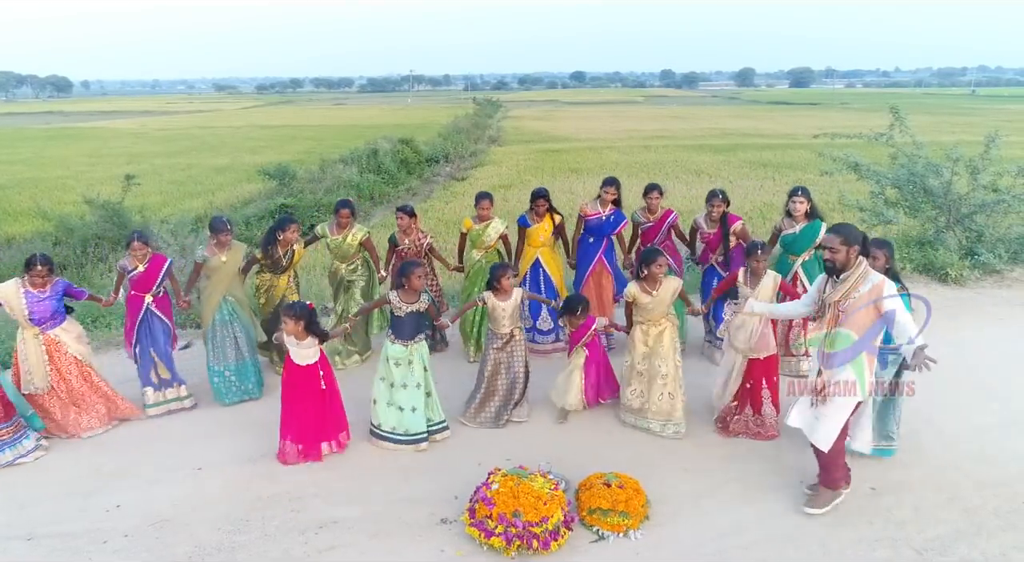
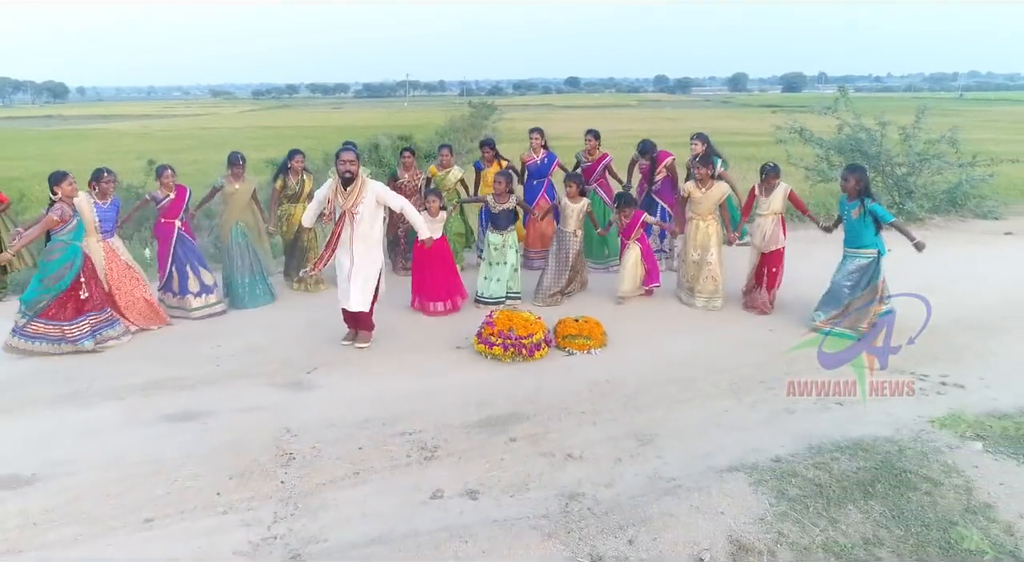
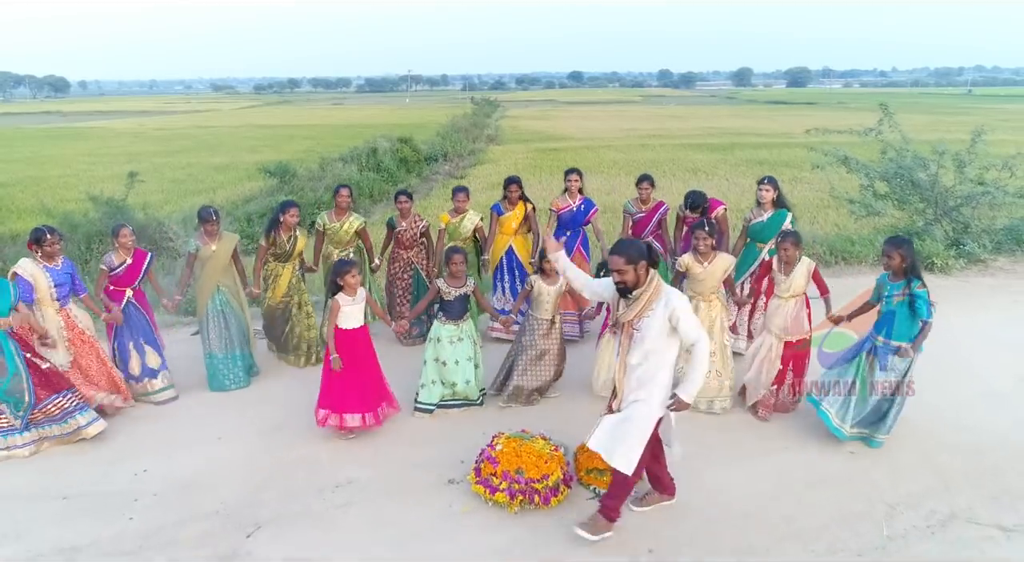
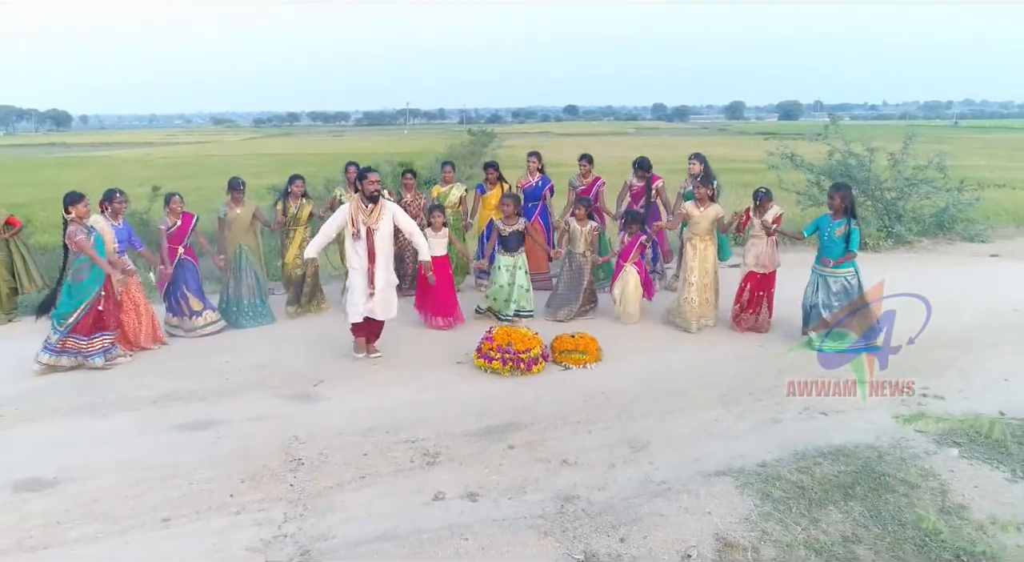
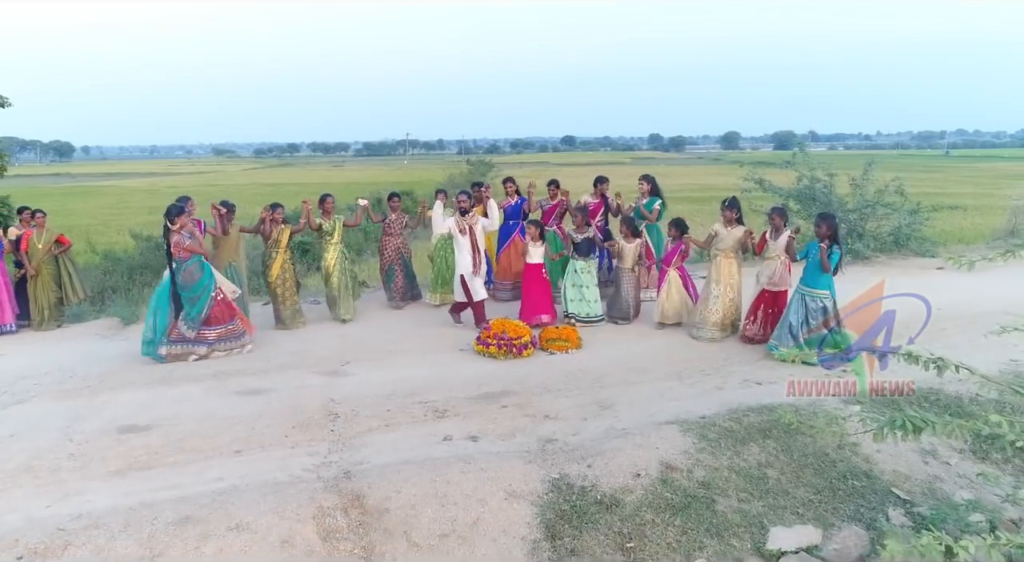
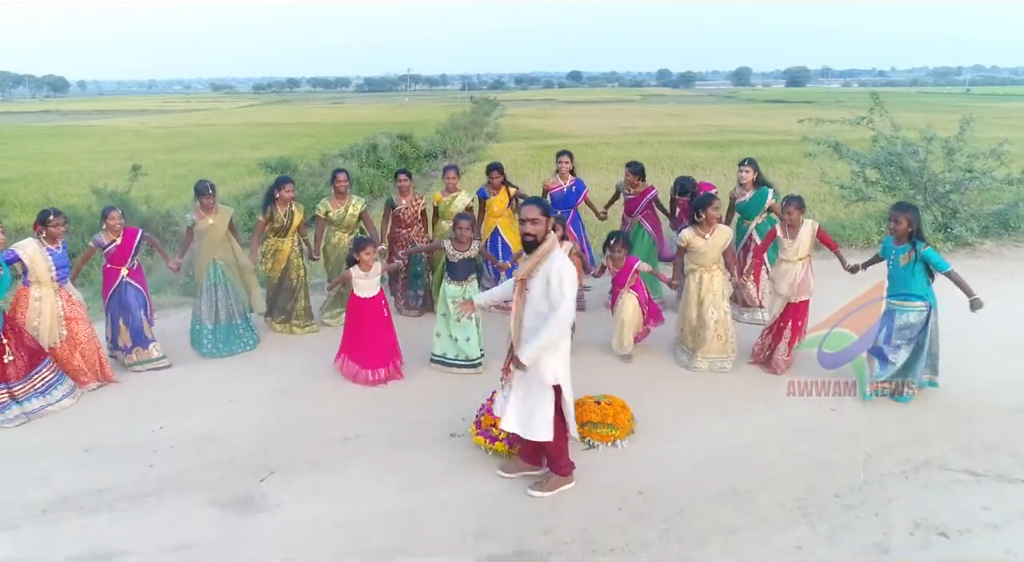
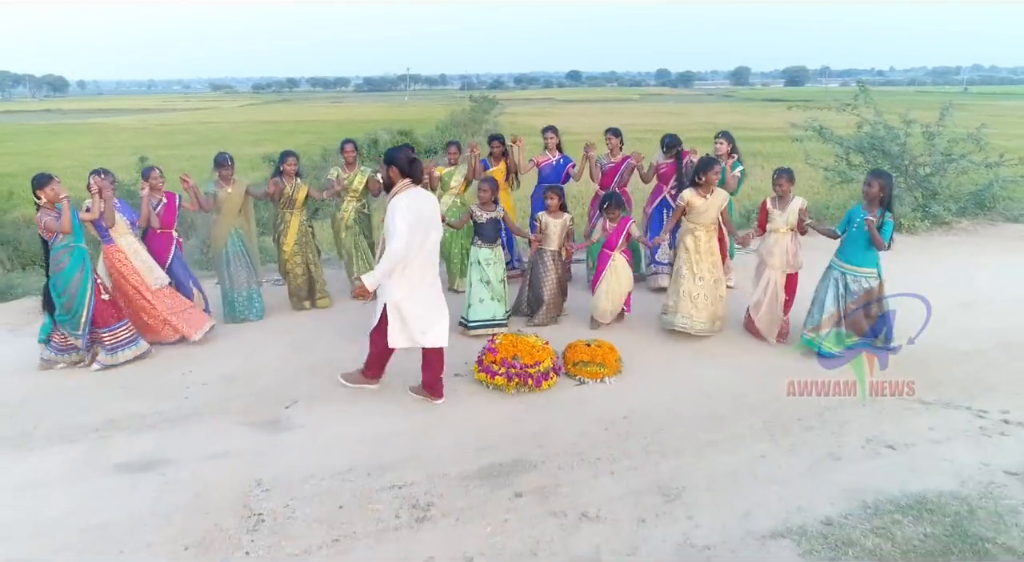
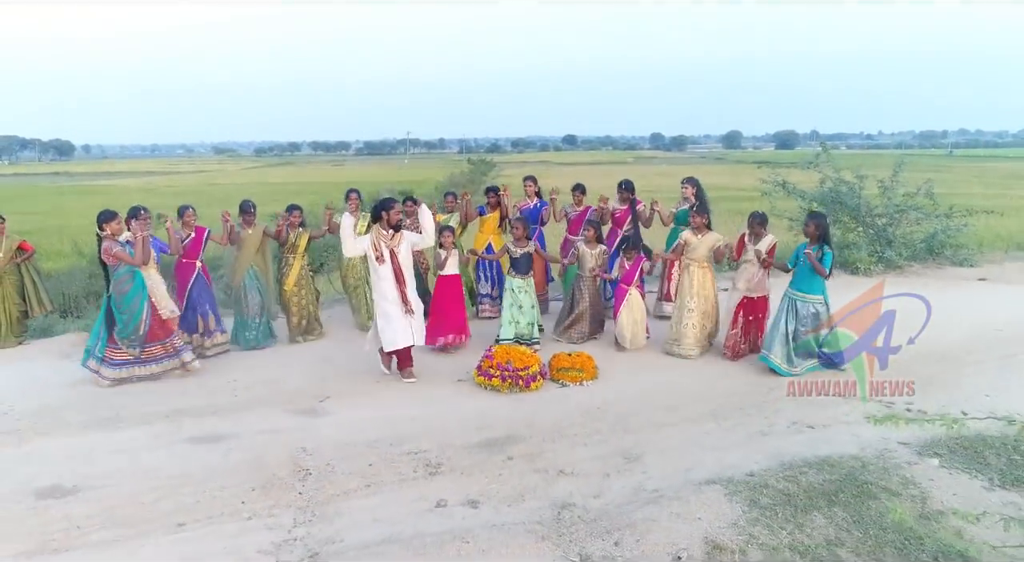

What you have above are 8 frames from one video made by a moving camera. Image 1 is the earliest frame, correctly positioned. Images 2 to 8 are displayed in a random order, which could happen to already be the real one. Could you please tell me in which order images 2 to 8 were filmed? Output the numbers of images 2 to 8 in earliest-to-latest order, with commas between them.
3, 6, 7, 2, 4, 8, 5
